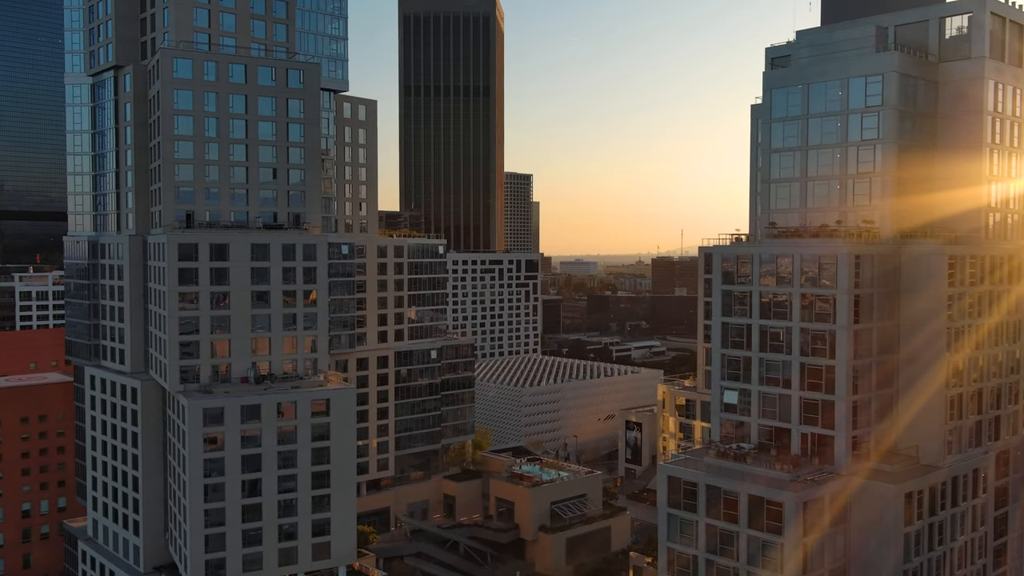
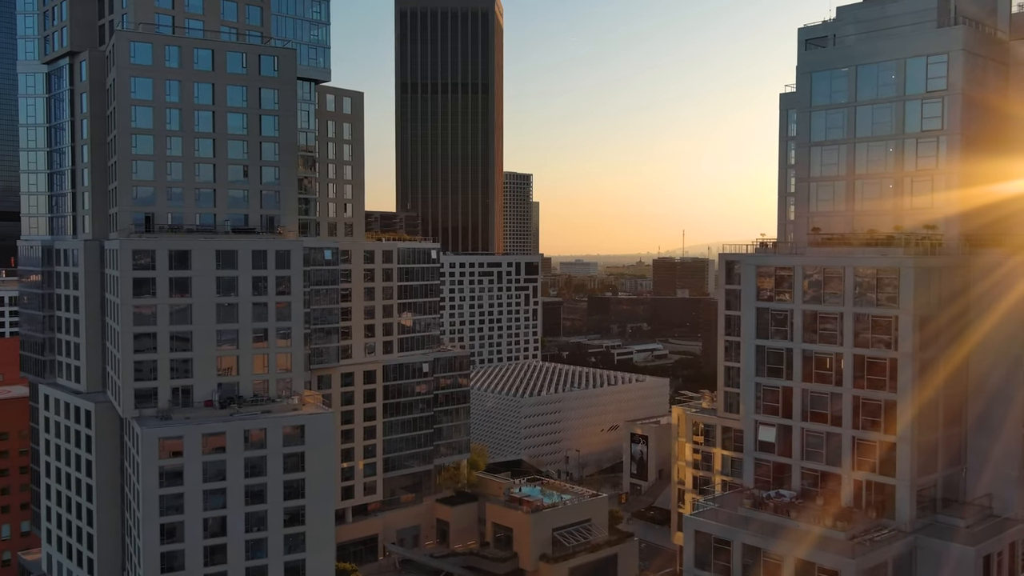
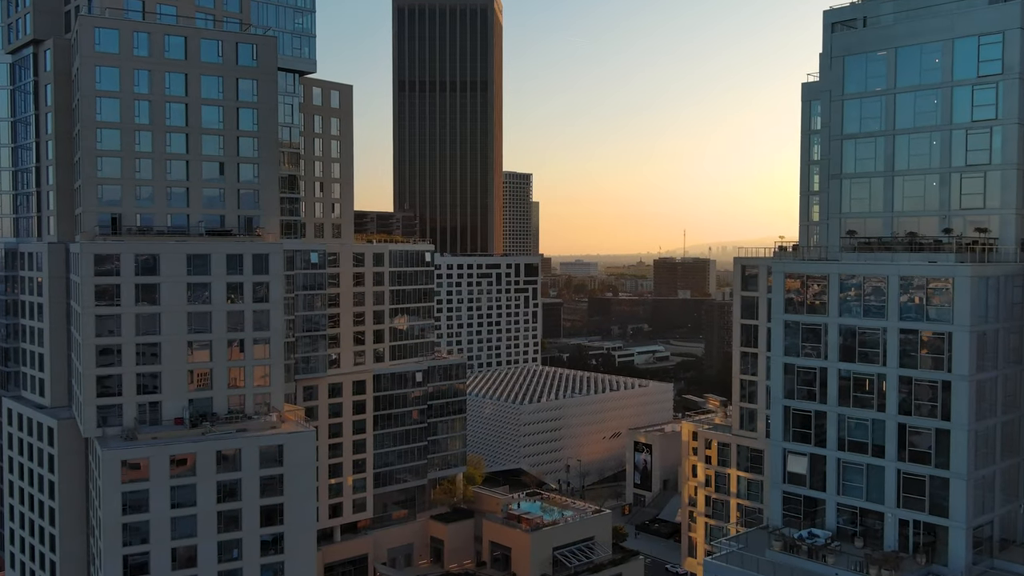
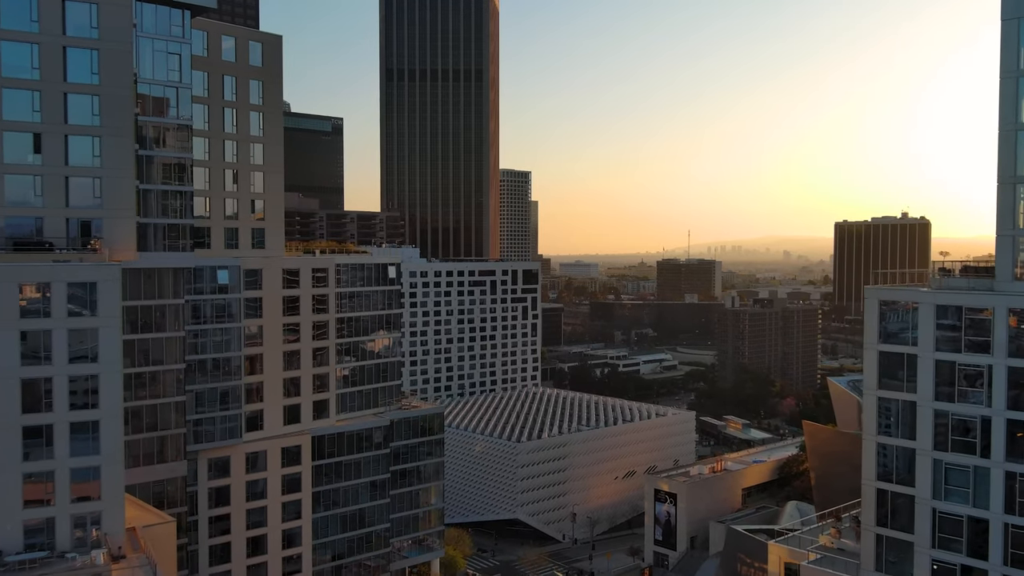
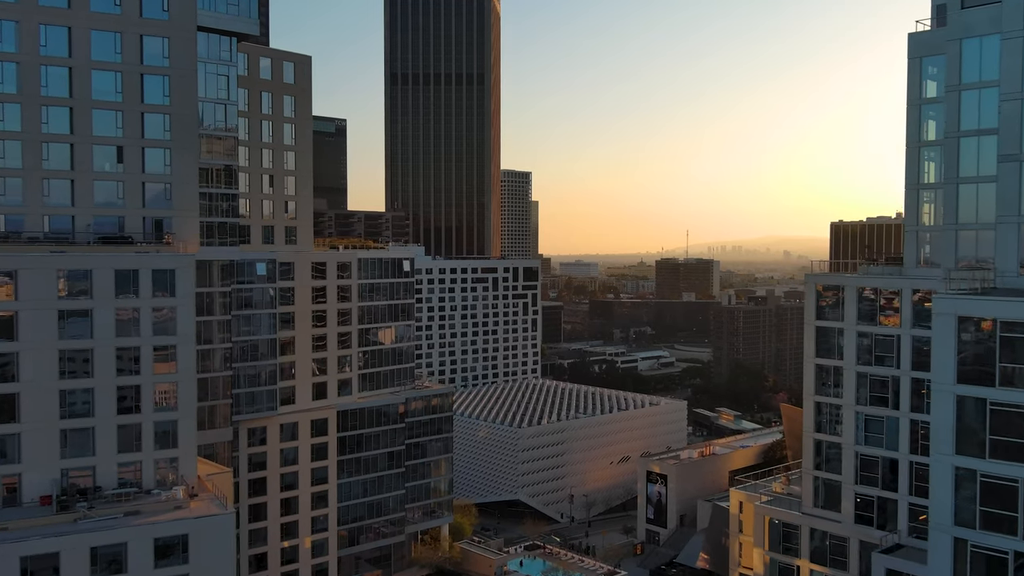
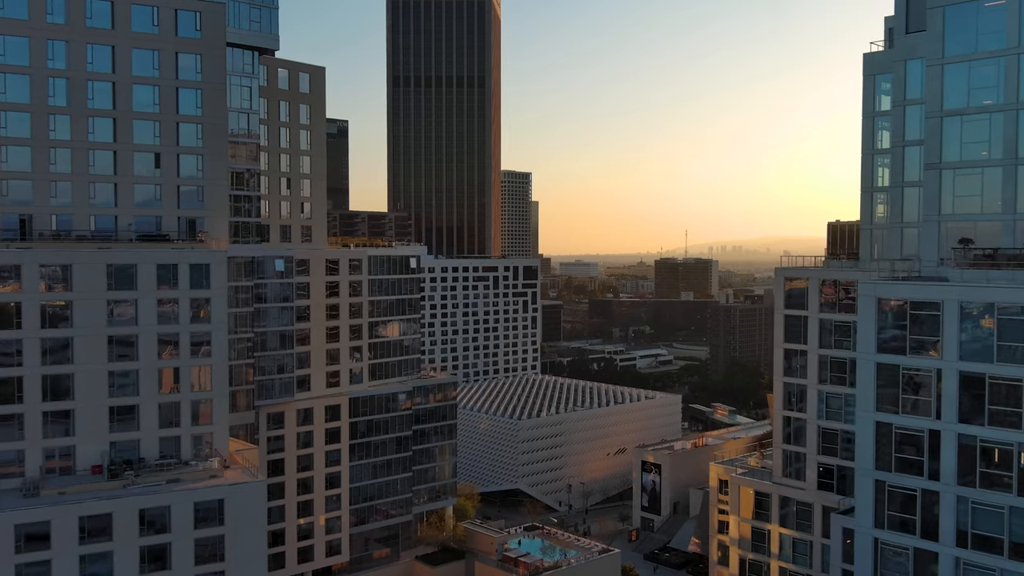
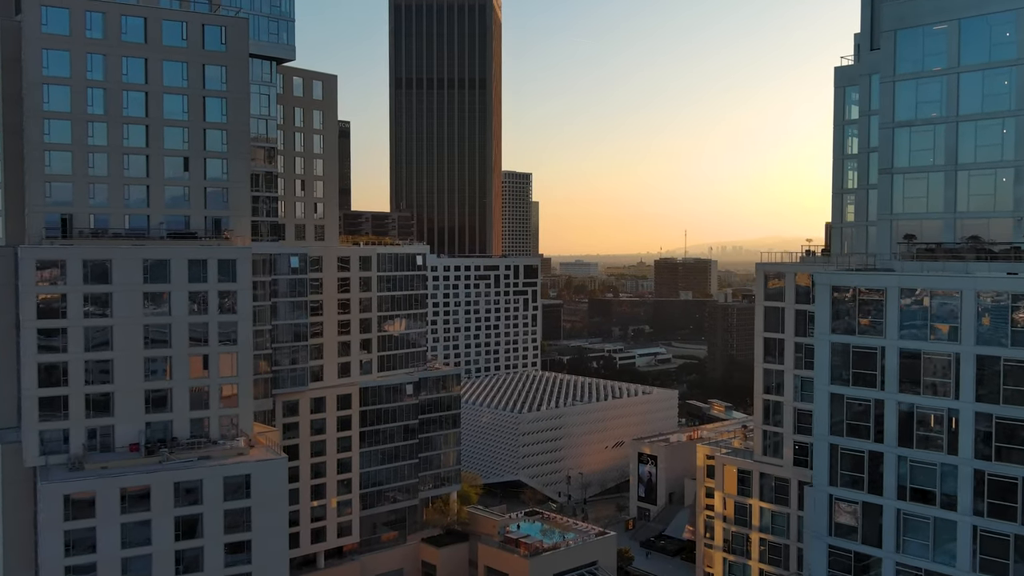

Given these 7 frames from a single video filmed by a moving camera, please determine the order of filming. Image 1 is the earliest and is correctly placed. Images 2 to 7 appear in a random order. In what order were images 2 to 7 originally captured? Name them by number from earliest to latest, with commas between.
2, 3, 7, 6, 5, 4
